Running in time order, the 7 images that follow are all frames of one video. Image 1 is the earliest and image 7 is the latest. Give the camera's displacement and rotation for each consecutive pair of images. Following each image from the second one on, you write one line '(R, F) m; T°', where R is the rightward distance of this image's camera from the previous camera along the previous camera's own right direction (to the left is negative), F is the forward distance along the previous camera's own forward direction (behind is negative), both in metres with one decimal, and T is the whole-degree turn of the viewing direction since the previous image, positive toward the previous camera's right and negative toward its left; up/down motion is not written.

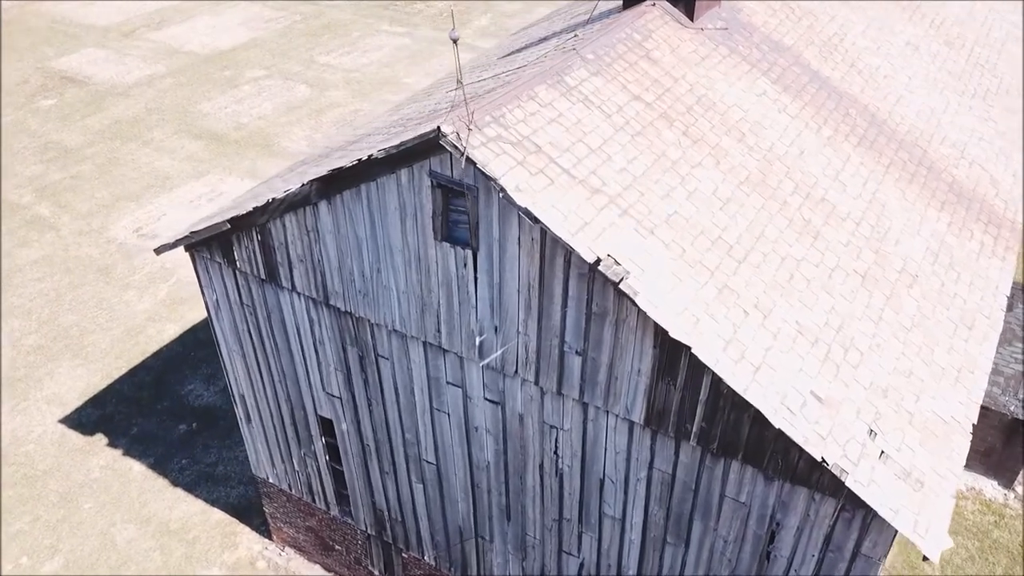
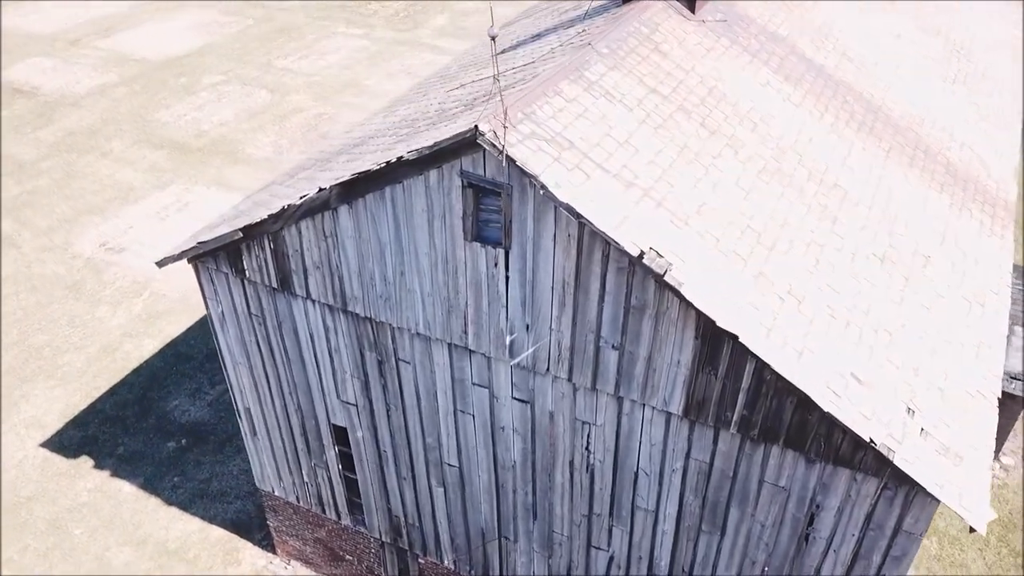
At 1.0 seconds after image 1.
(-0.7, +0.1) m; +3°
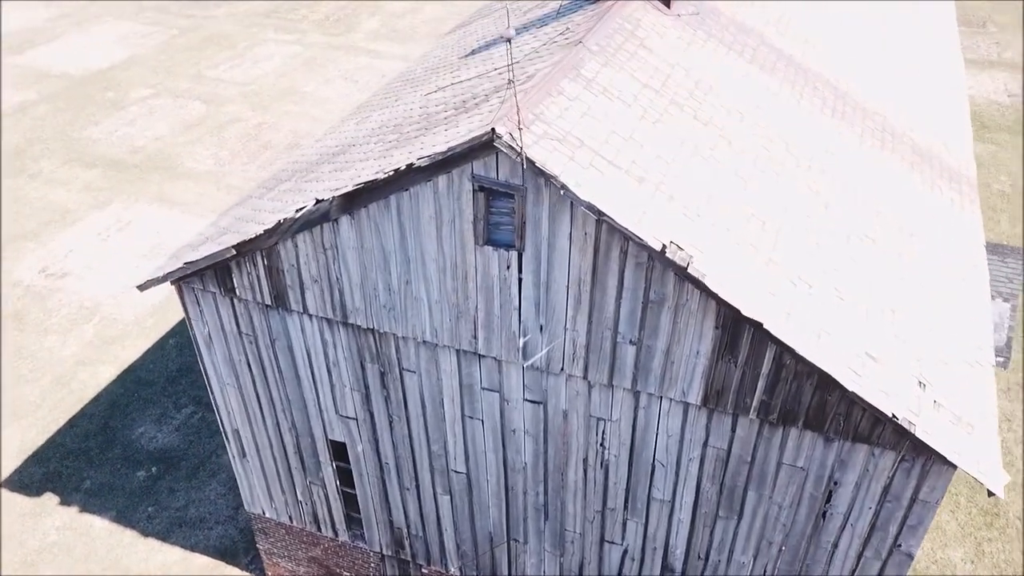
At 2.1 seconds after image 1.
(-0.7, +0.1) m; +5°
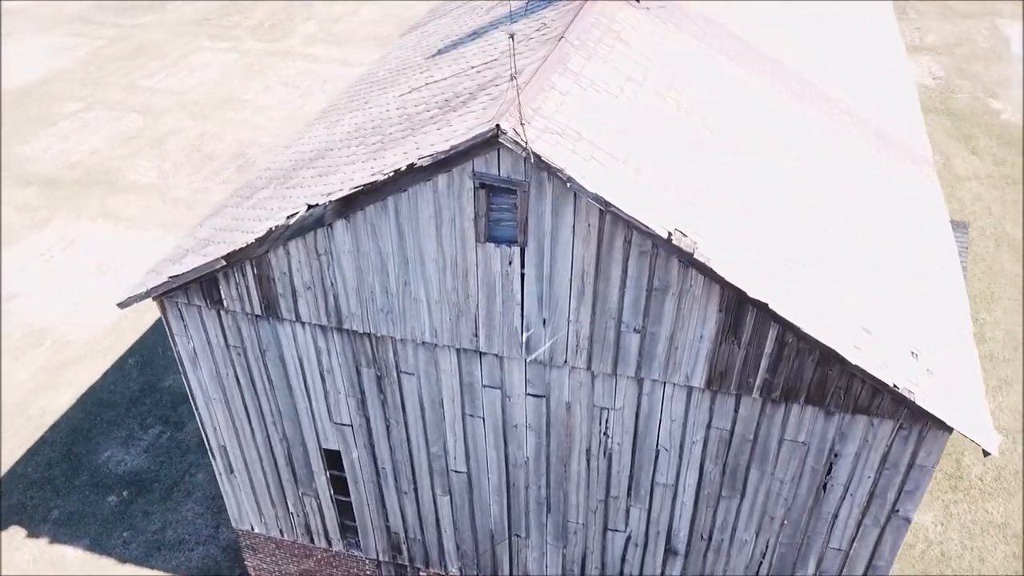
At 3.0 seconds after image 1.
(-0.6, 0.0) m; +4°
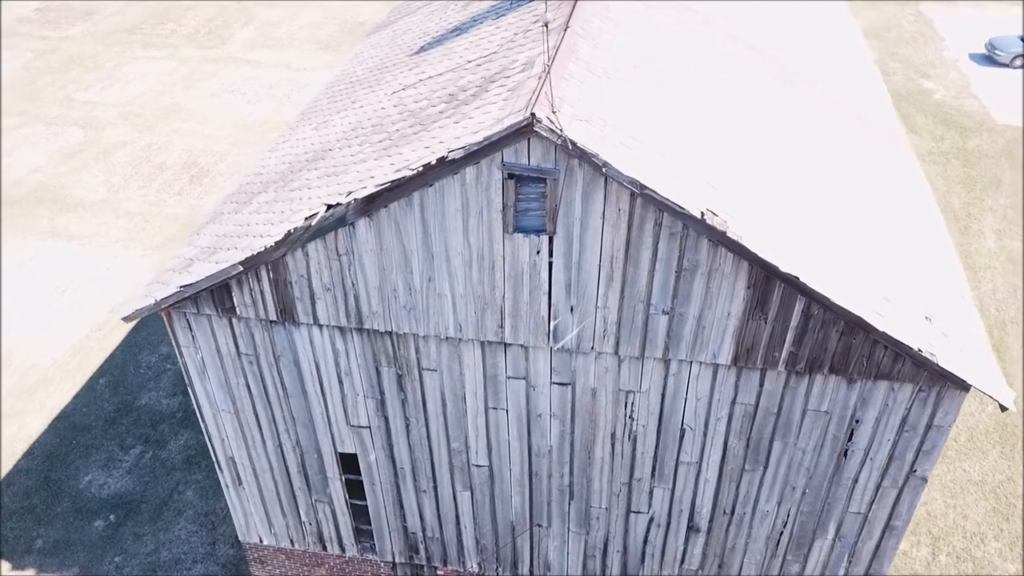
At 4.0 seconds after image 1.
(-0.8, 0.0) m; +4°
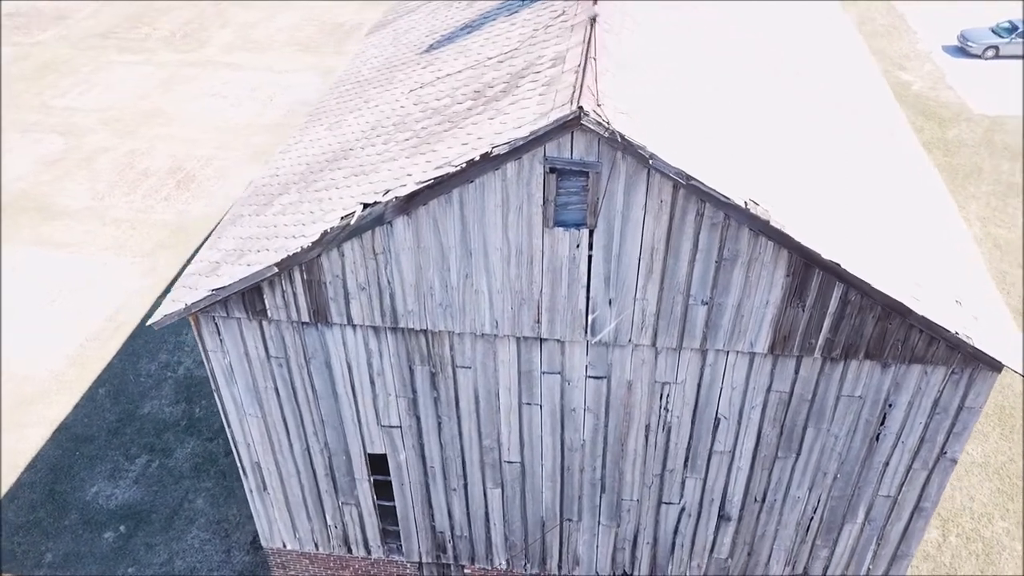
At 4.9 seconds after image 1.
(-0.6, 0.0) m; +2°
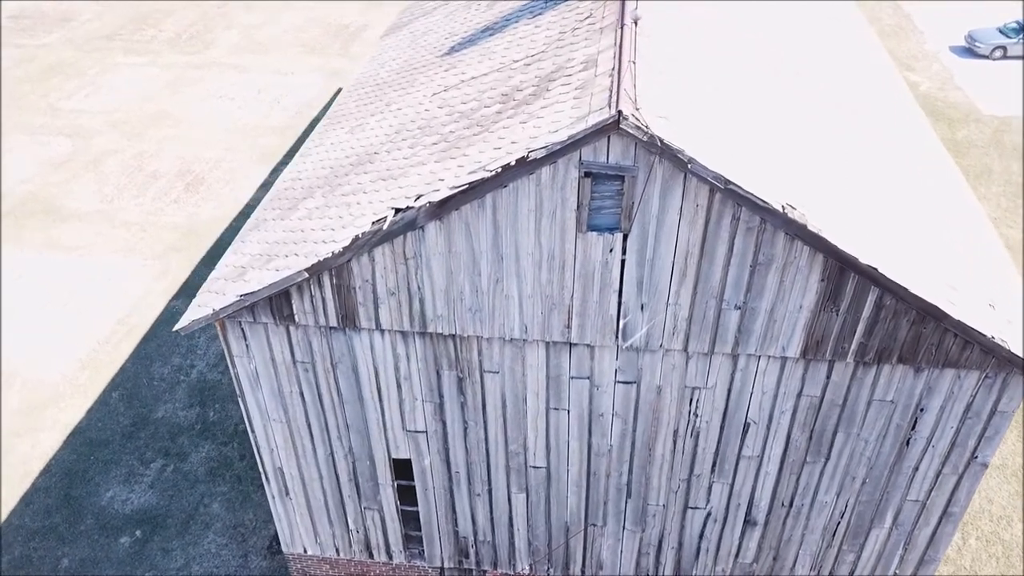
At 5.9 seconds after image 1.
(-0.3, 0.0) m; 0°
